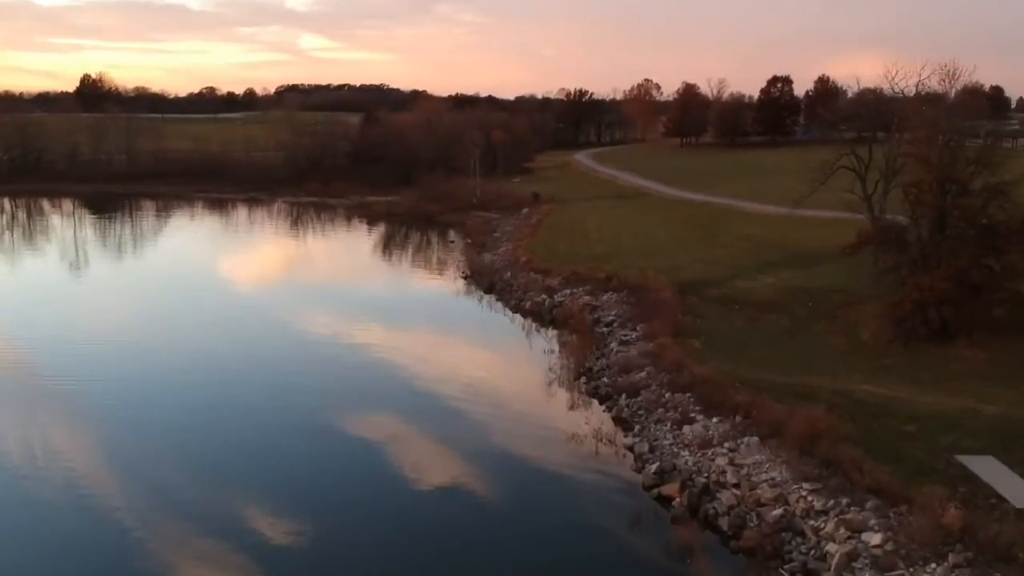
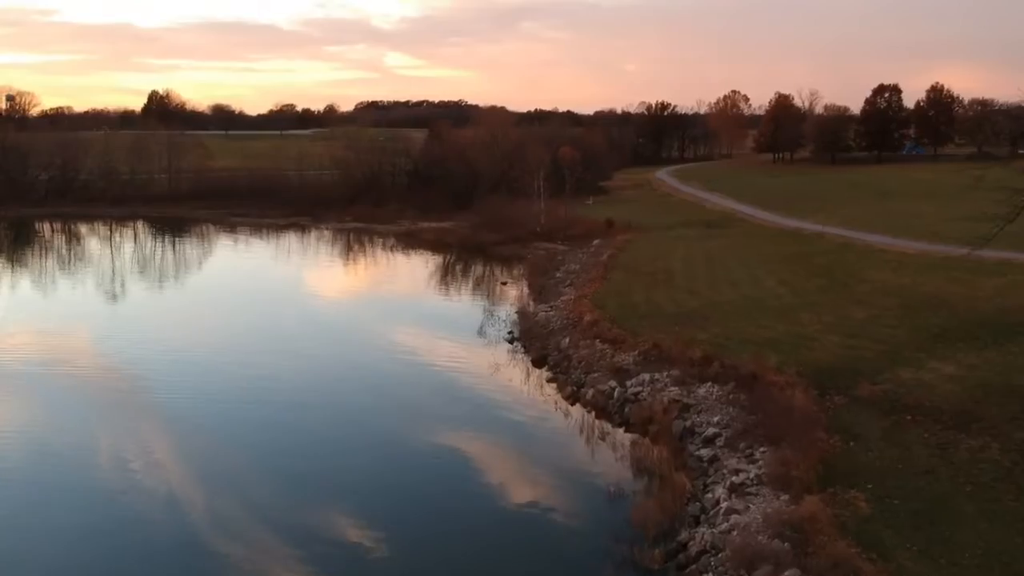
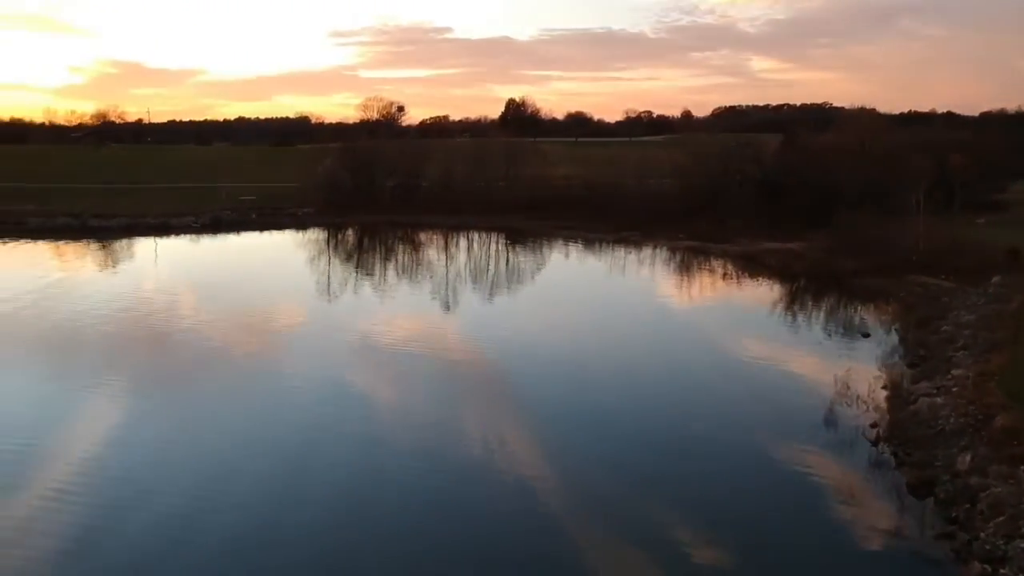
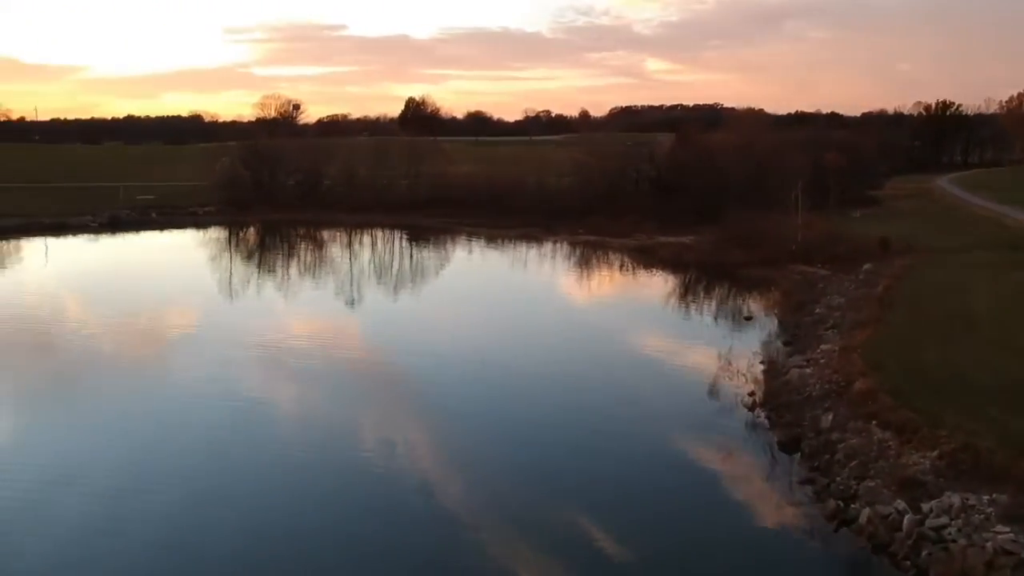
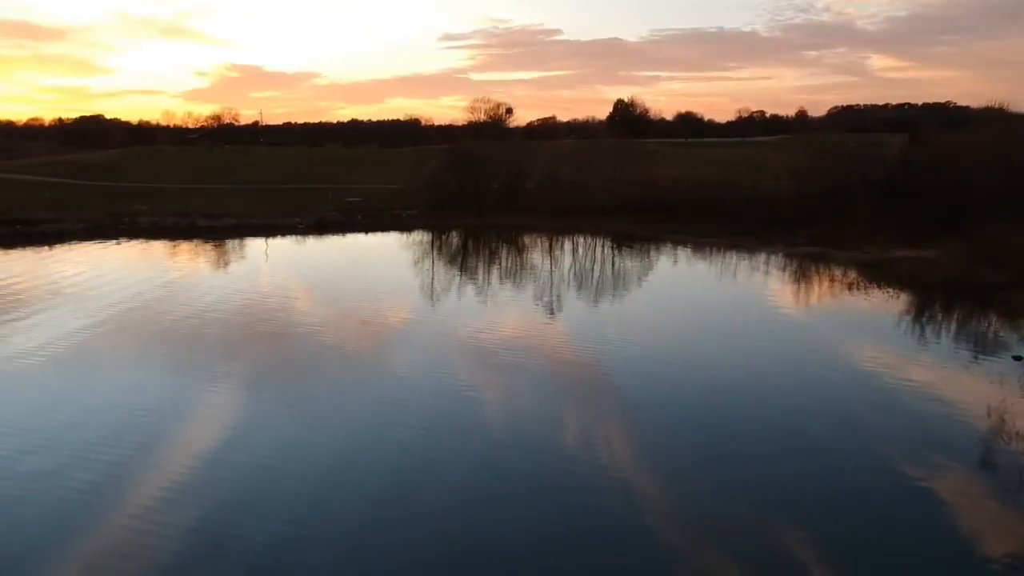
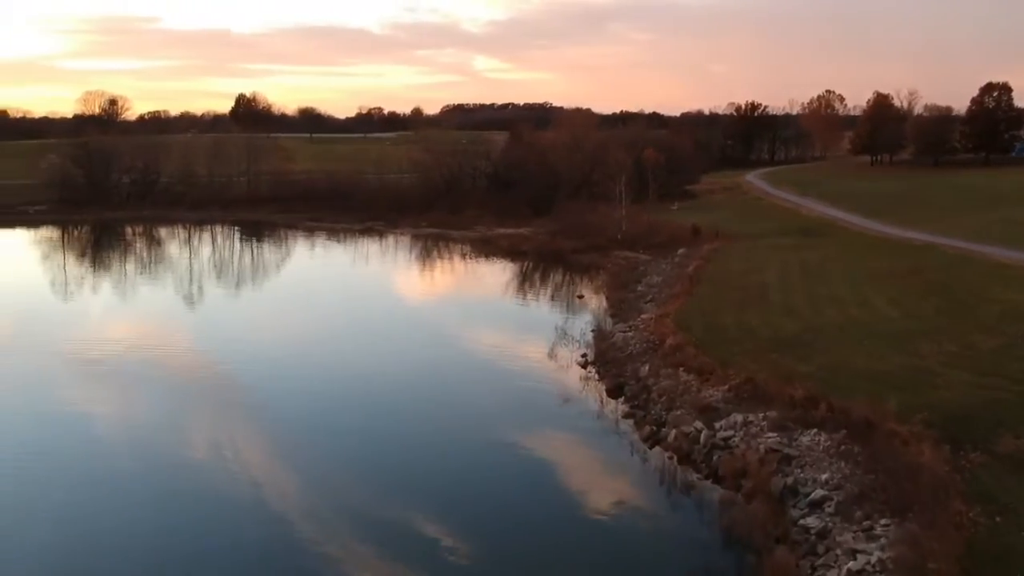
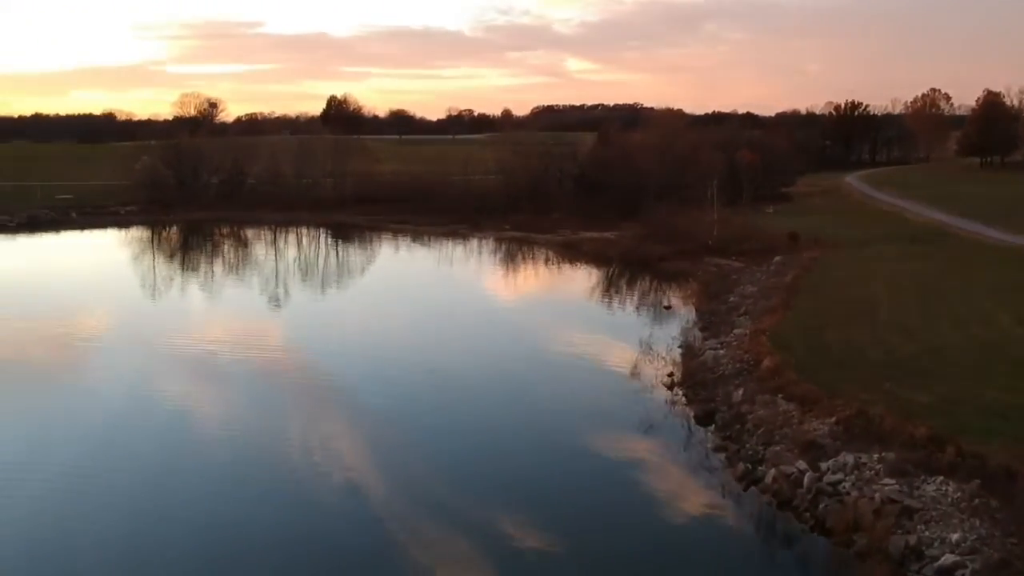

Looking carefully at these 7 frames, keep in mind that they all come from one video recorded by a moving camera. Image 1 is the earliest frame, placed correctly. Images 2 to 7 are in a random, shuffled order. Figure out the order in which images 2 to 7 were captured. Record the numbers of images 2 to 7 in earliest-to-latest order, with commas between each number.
2, 6, 7, 4, 3, 5
